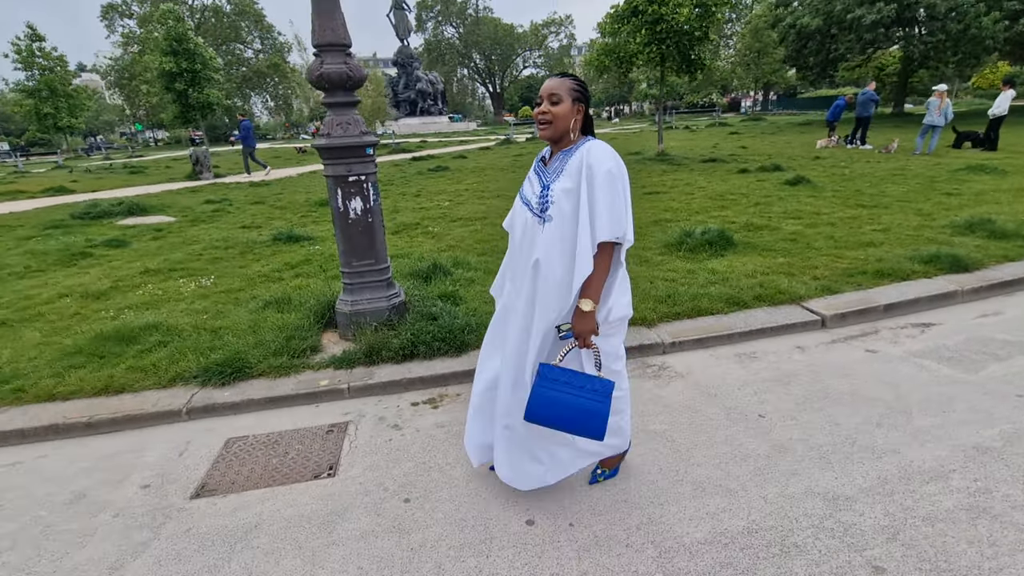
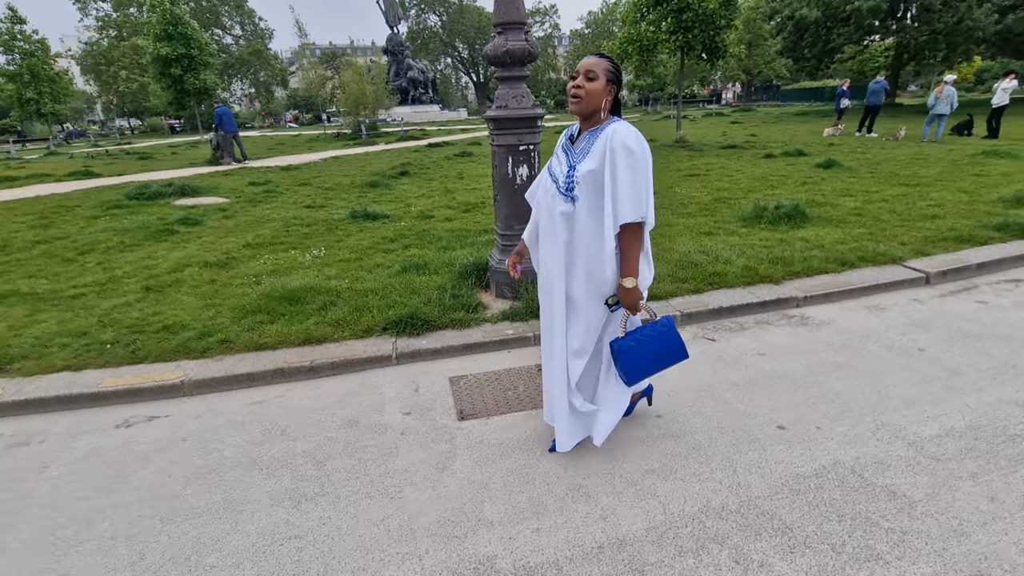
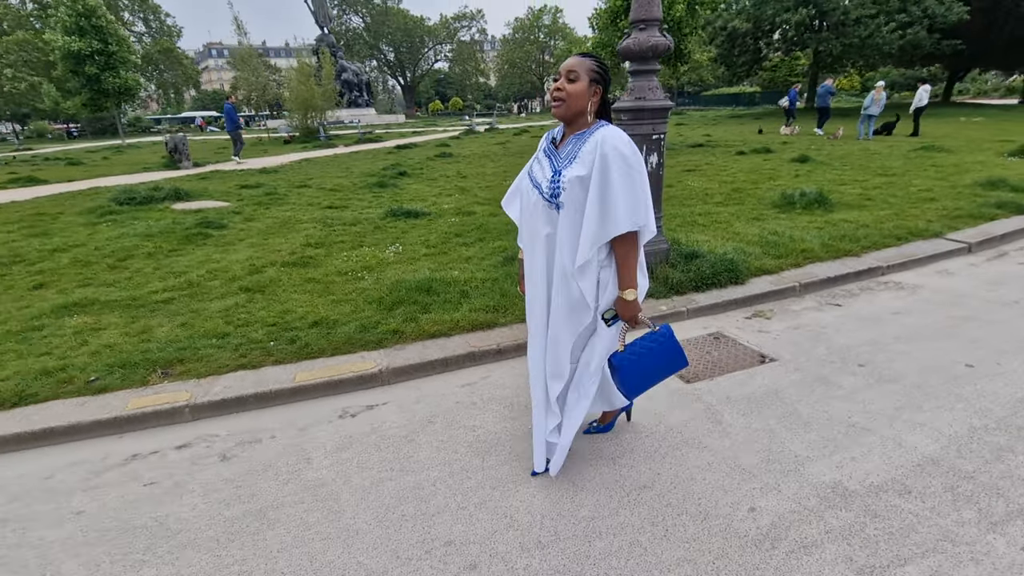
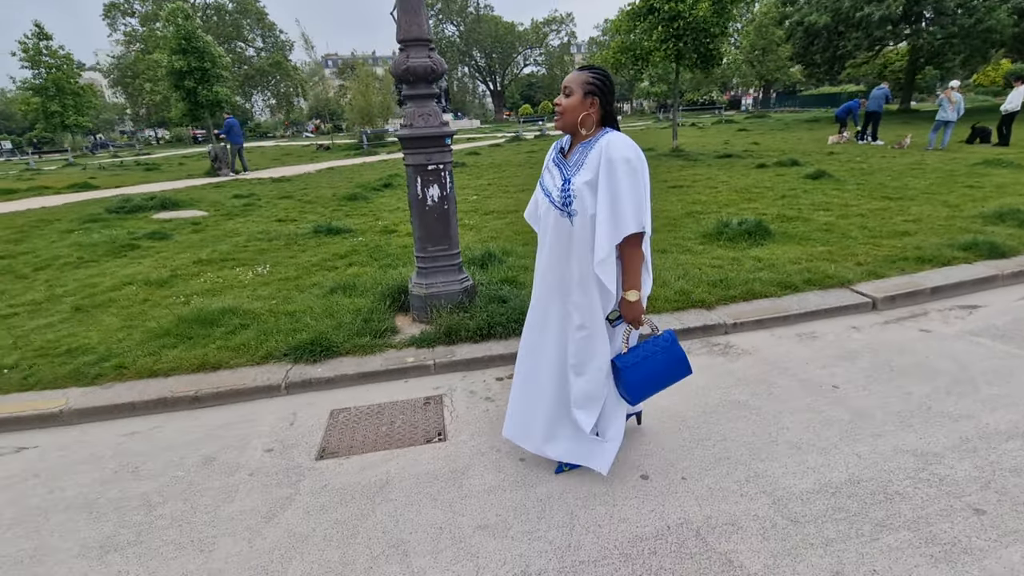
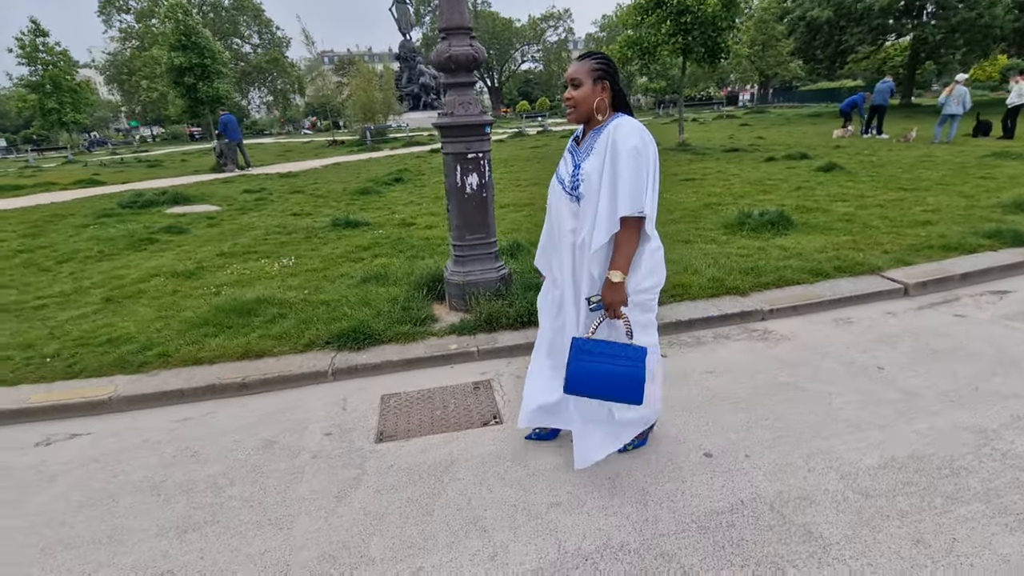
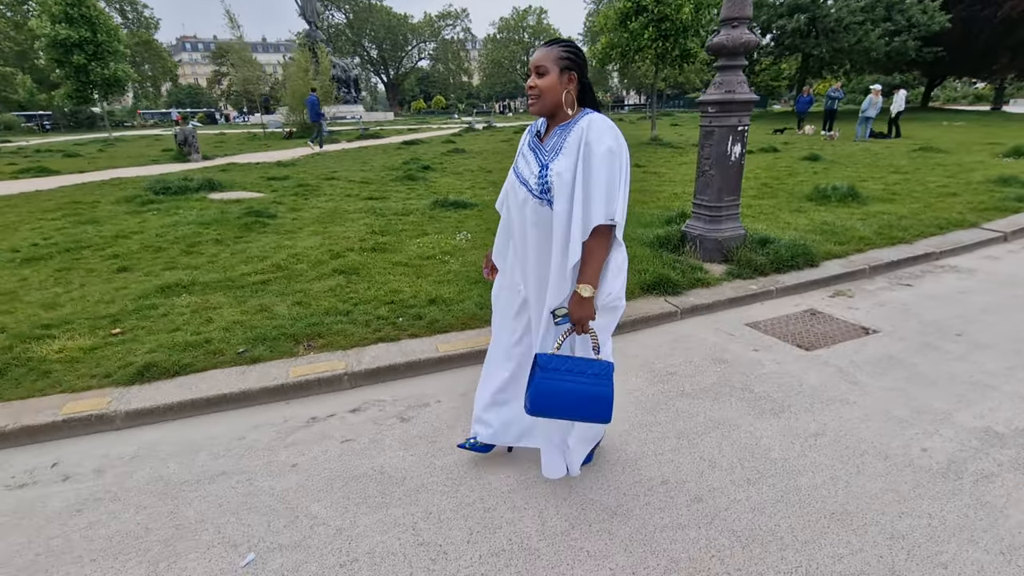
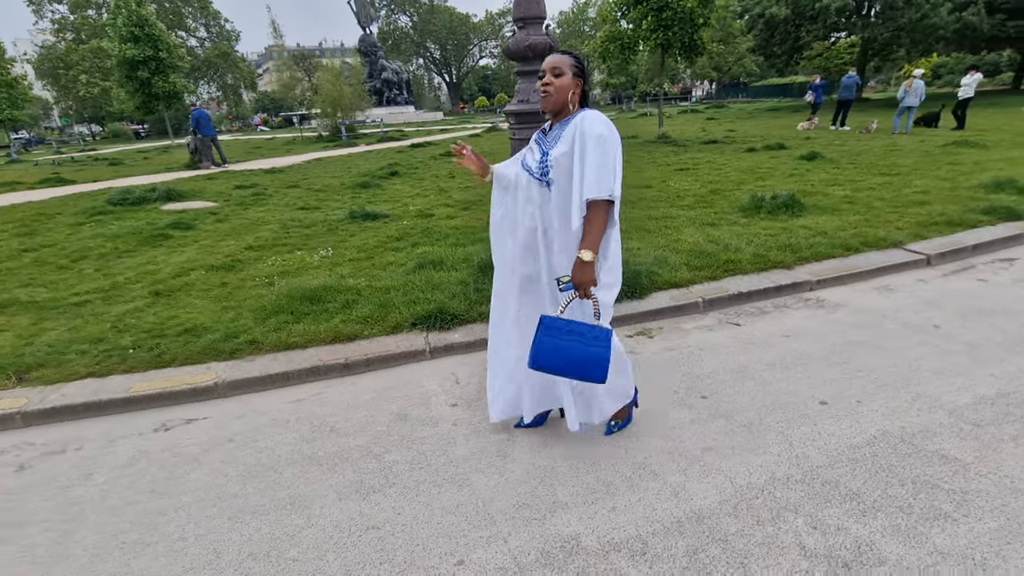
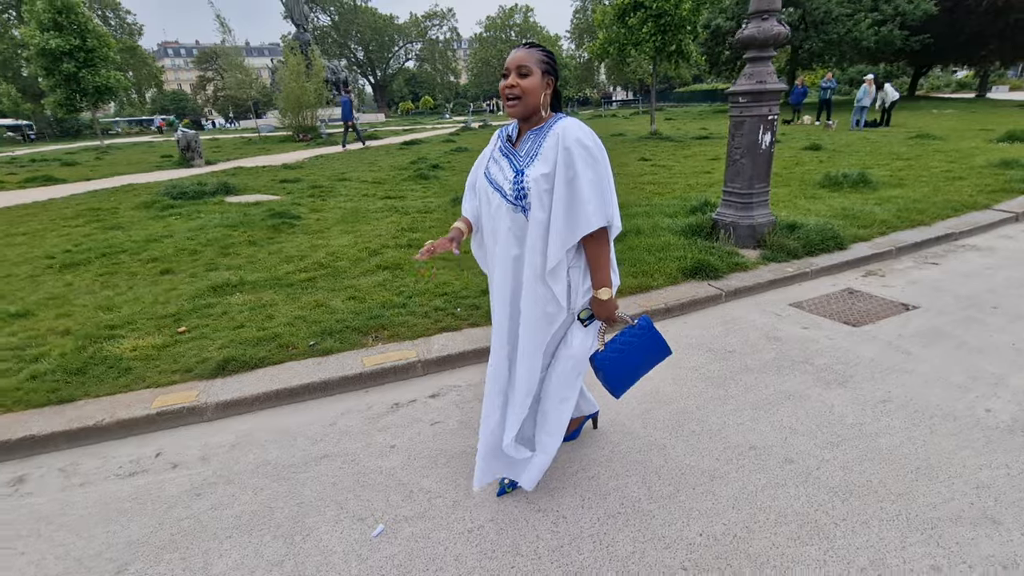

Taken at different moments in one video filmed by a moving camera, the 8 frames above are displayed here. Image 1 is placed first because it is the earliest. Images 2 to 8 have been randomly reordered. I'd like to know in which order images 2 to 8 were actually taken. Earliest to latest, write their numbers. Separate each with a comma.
4, 5, 2, 7, 3, 6, 8
